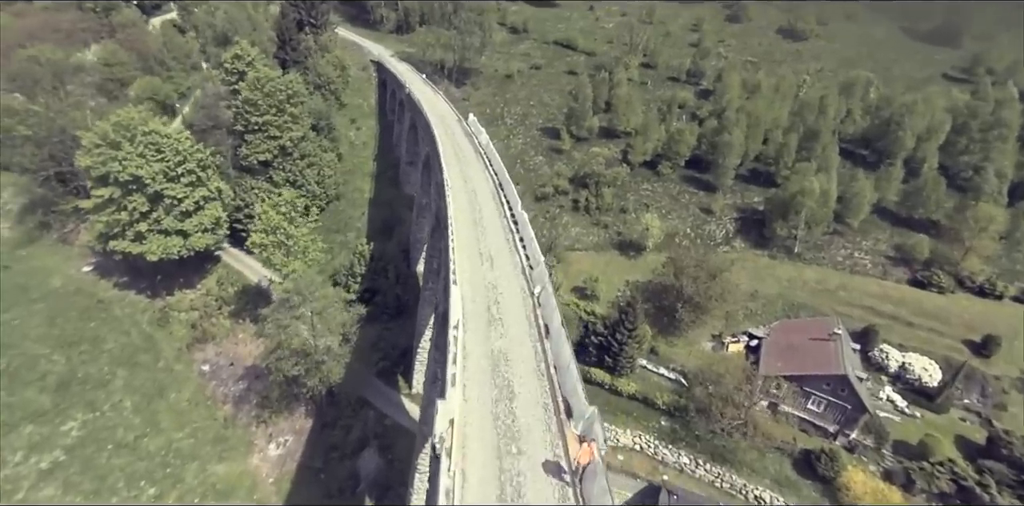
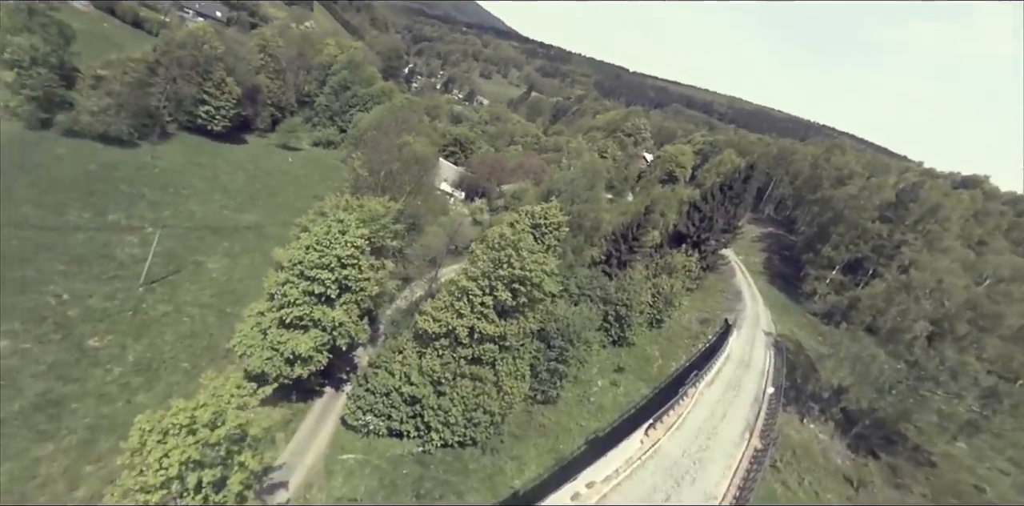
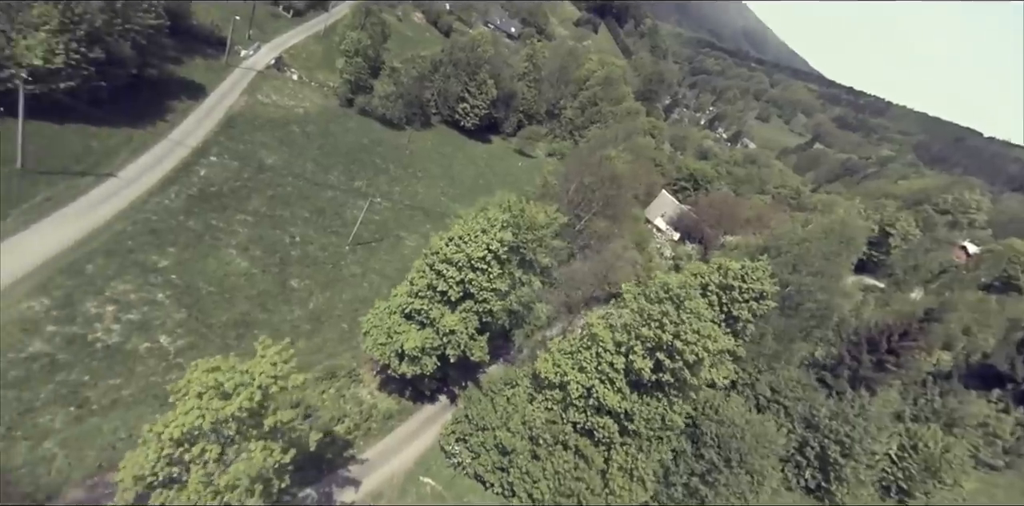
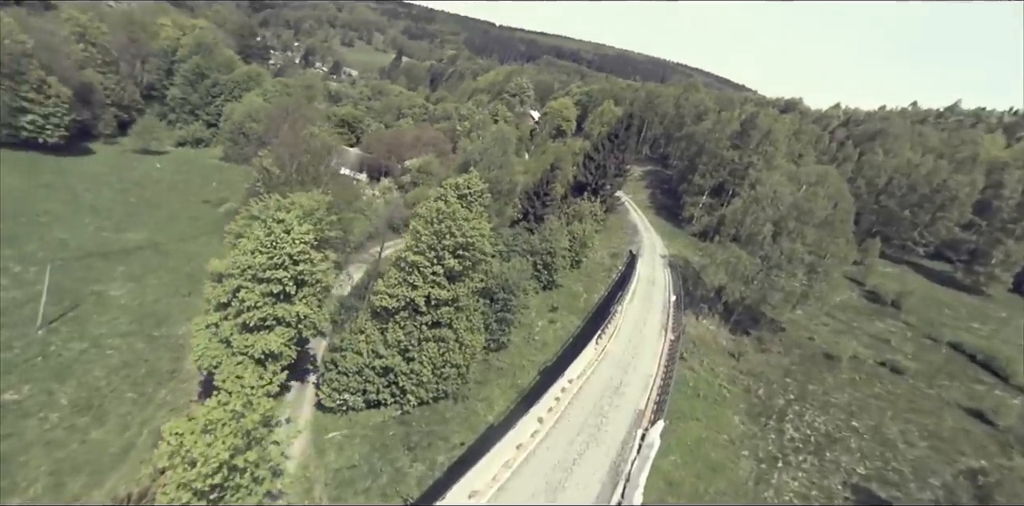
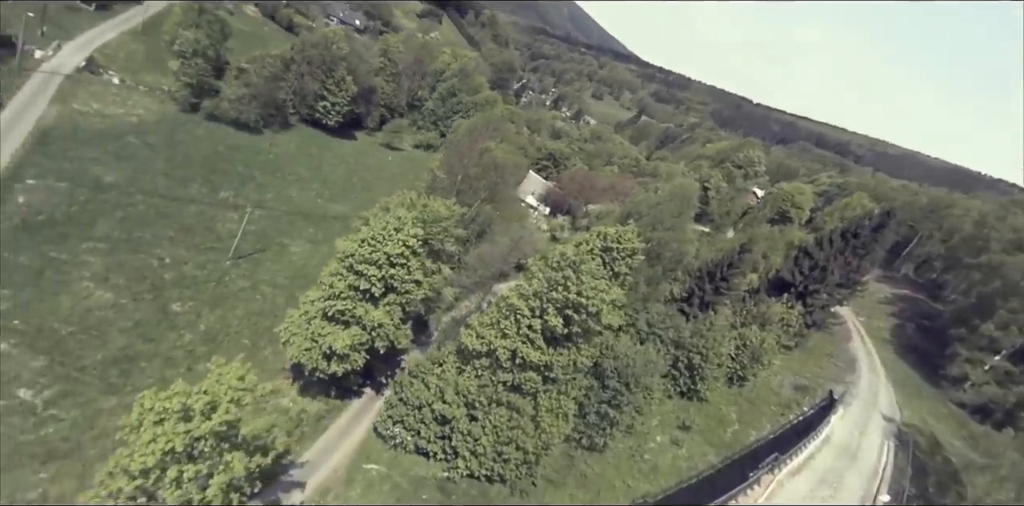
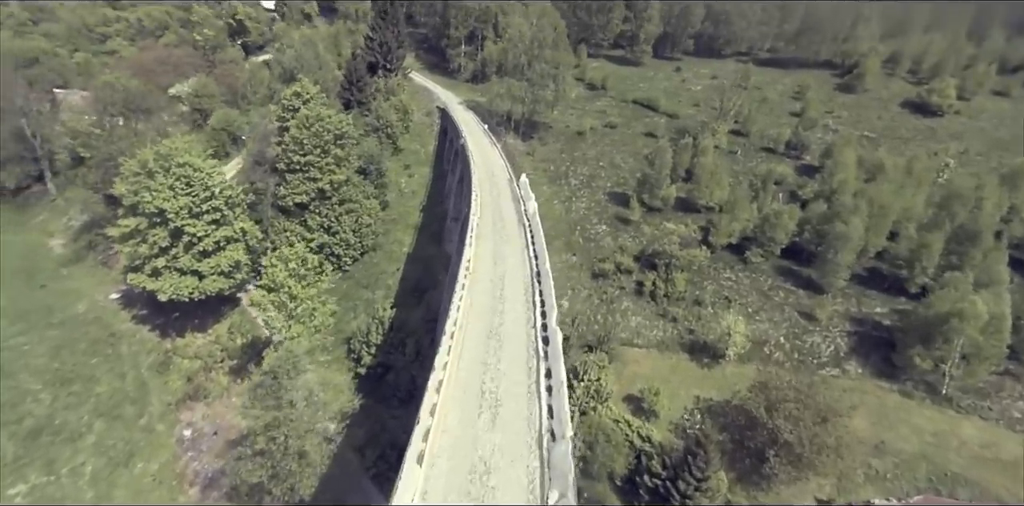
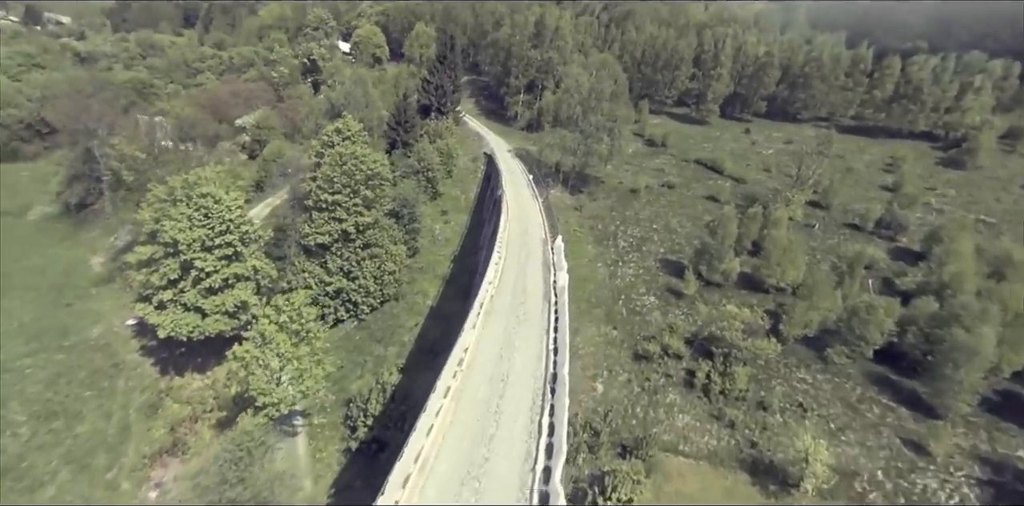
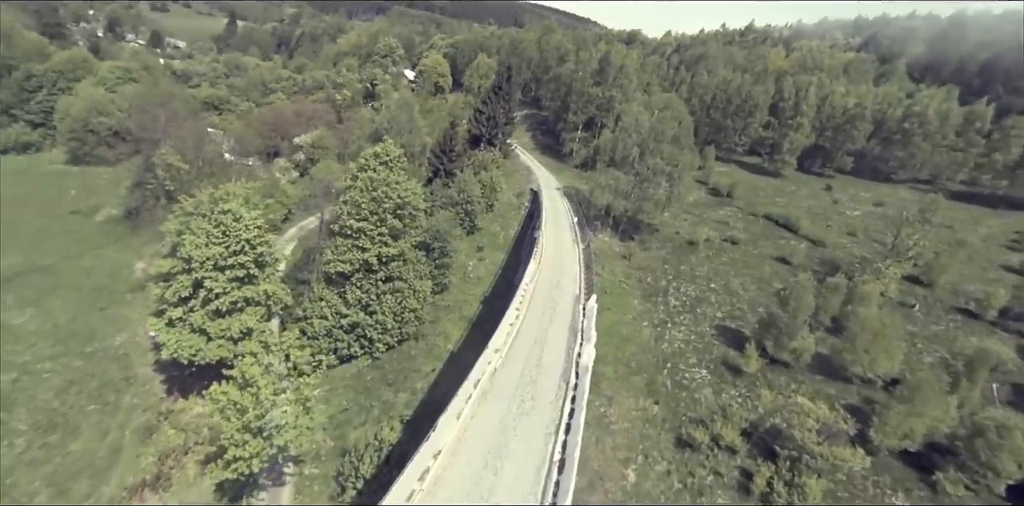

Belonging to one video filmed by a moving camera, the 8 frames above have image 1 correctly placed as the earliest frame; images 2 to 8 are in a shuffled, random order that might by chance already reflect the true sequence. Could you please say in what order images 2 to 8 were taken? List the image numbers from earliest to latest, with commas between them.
6, 7, 8, 4, 2, 5, 3
